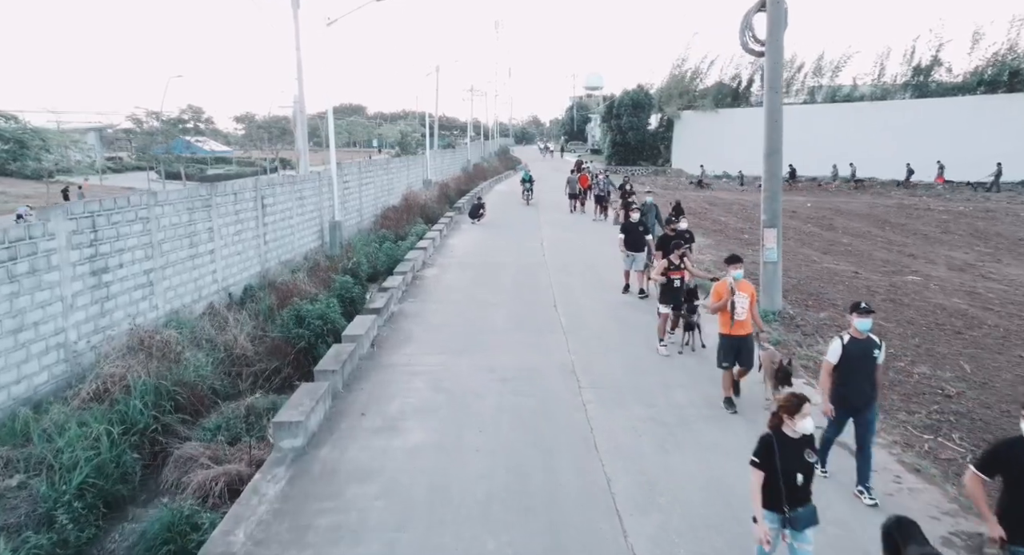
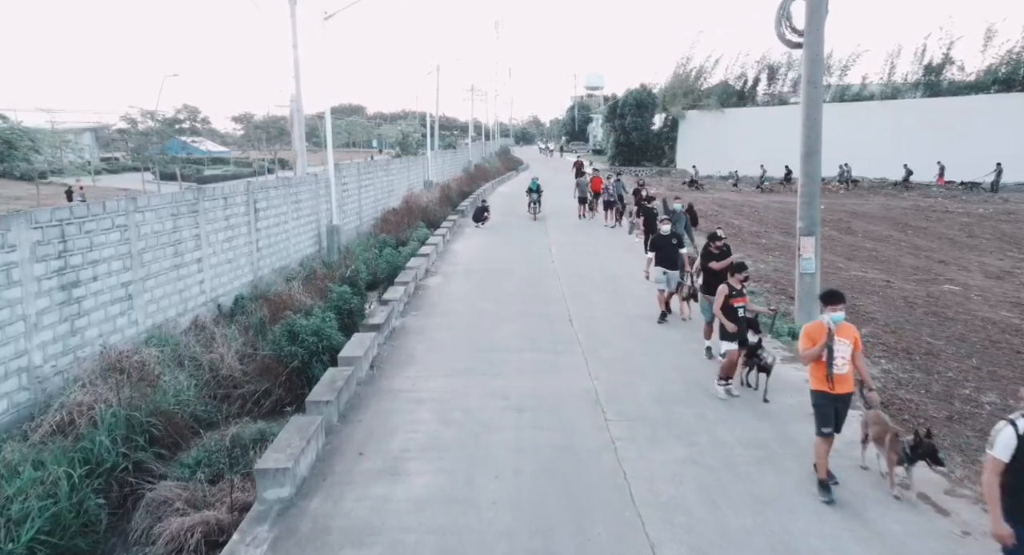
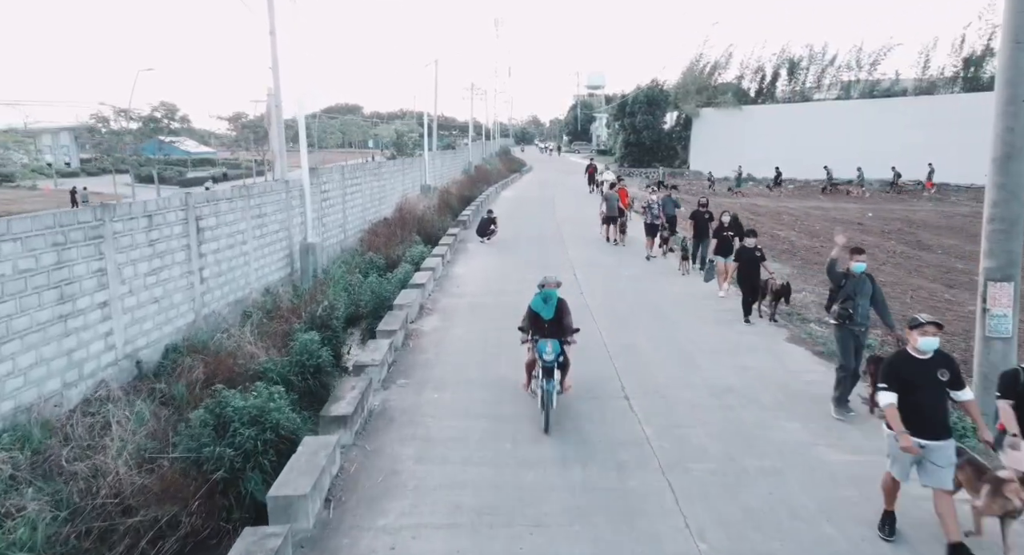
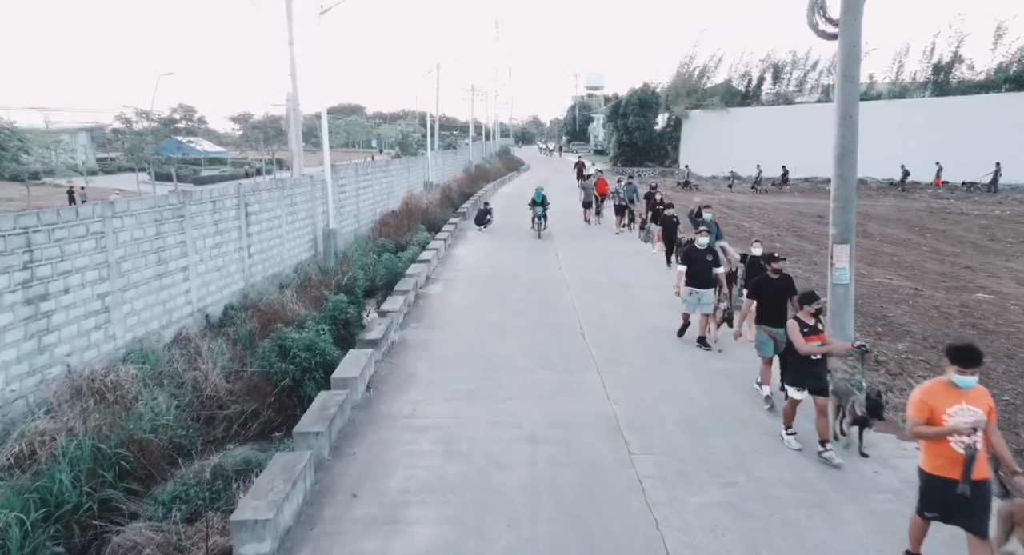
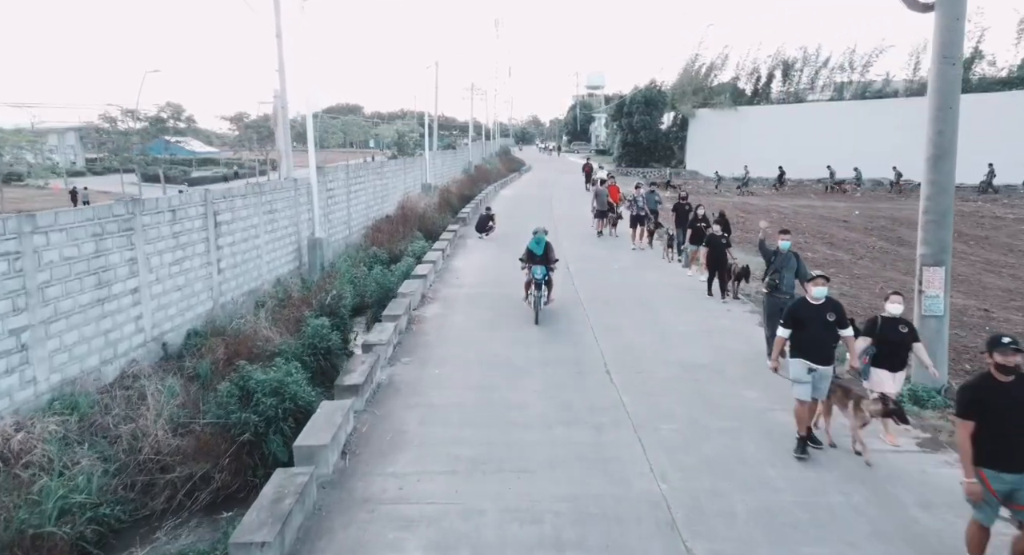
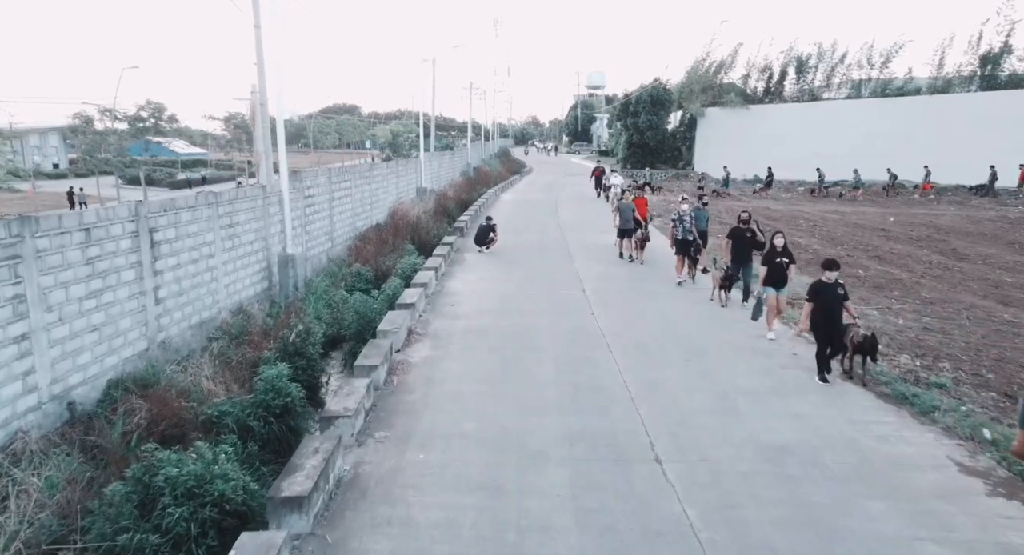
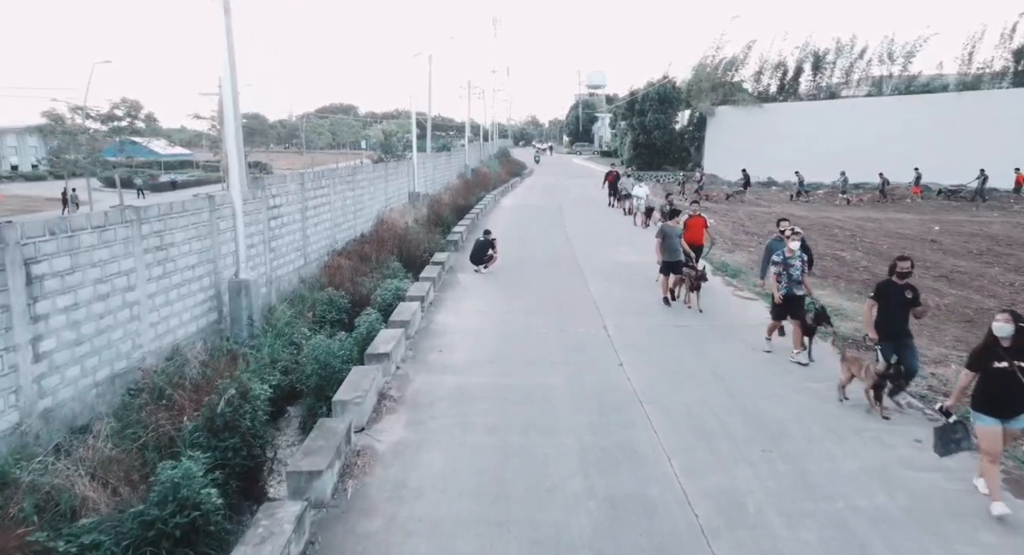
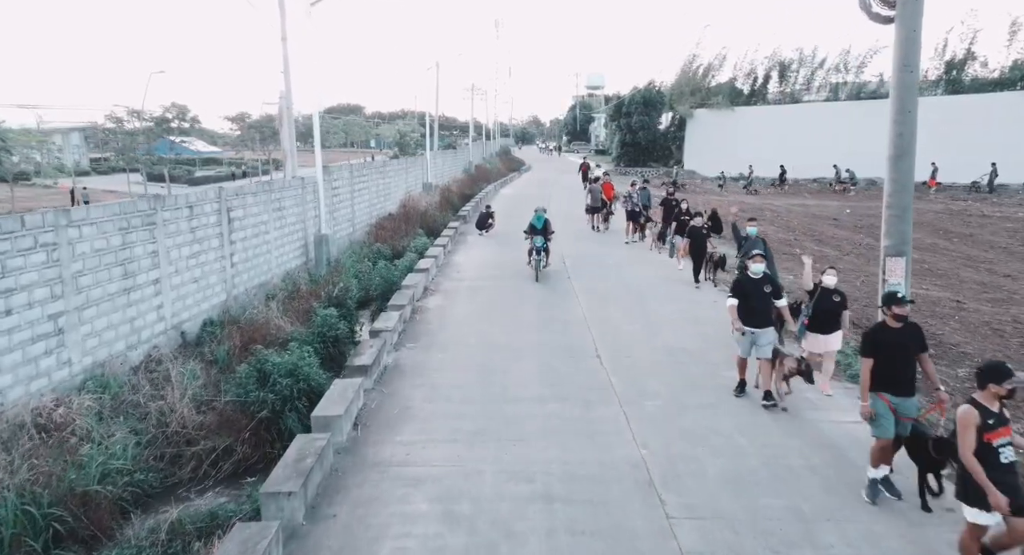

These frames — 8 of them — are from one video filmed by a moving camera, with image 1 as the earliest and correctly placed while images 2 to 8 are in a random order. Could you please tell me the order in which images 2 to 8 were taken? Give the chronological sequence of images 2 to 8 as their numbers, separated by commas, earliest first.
2, 4, 8, 5, 3, 6, 7
